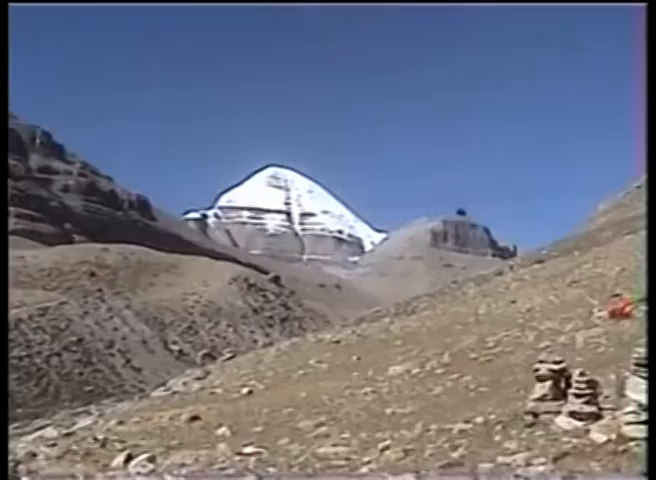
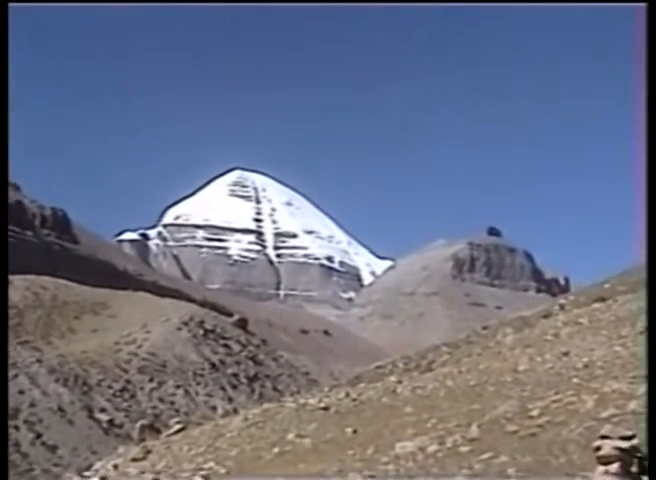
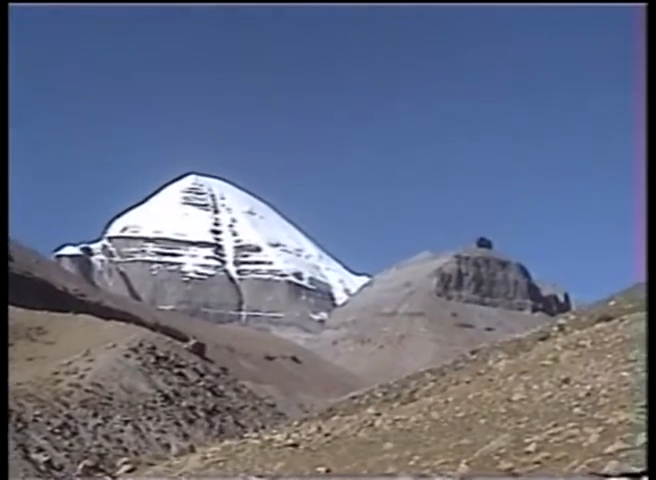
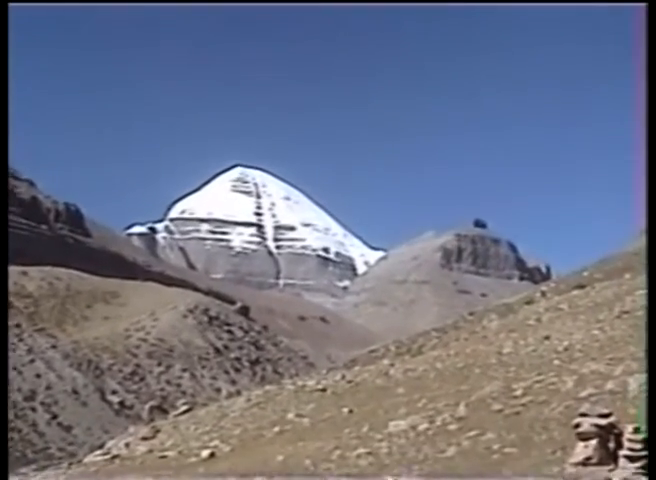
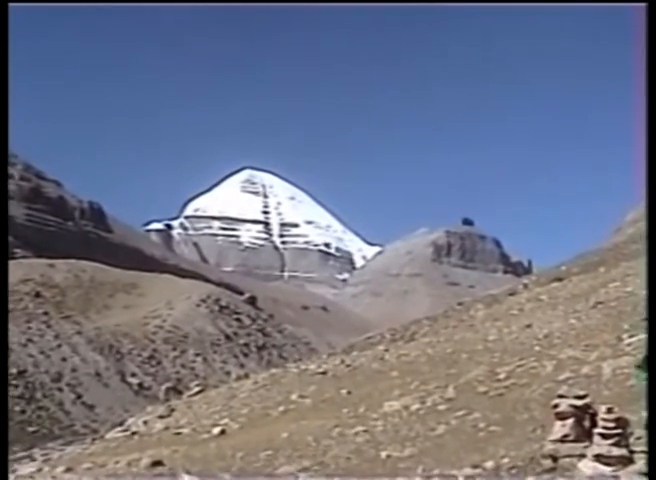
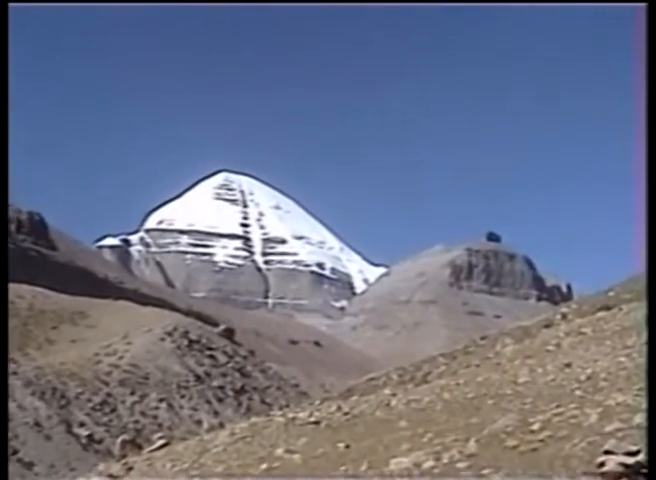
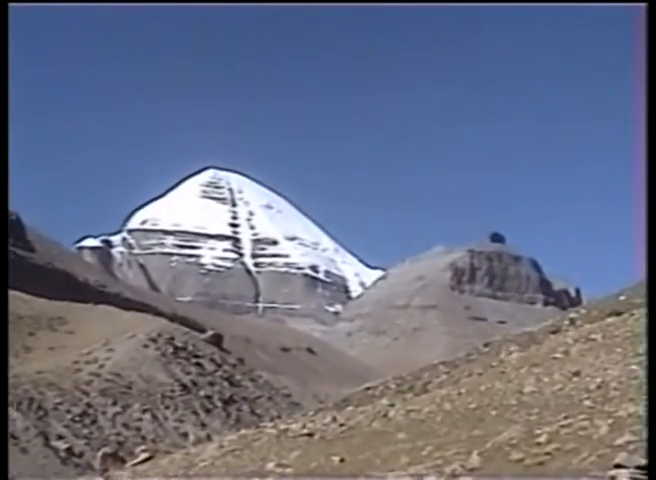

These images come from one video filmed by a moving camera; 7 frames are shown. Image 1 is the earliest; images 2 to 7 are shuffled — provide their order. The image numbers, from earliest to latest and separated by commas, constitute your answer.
5, 4, 2, 6, 7, 3
